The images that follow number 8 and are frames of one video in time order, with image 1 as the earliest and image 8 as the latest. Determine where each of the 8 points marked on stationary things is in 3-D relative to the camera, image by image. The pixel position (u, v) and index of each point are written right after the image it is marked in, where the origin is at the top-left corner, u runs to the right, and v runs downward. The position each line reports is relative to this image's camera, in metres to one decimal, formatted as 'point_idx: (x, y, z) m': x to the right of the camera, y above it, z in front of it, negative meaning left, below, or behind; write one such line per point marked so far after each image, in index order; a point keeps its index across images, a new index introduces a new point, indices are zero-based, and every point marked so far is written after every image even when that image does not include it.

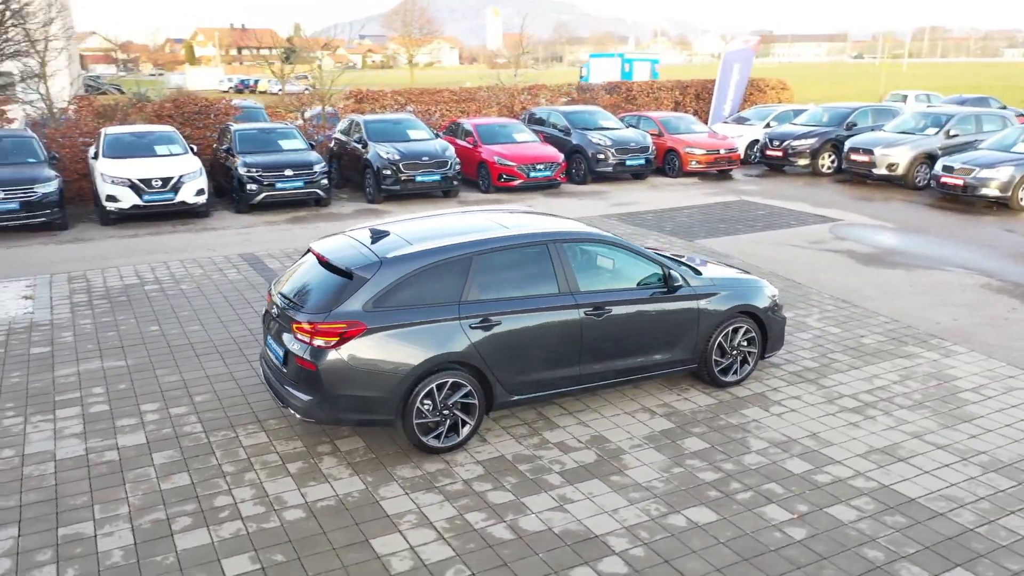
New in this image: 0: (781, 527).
0: (+1.3, -1.2, +4.2) m
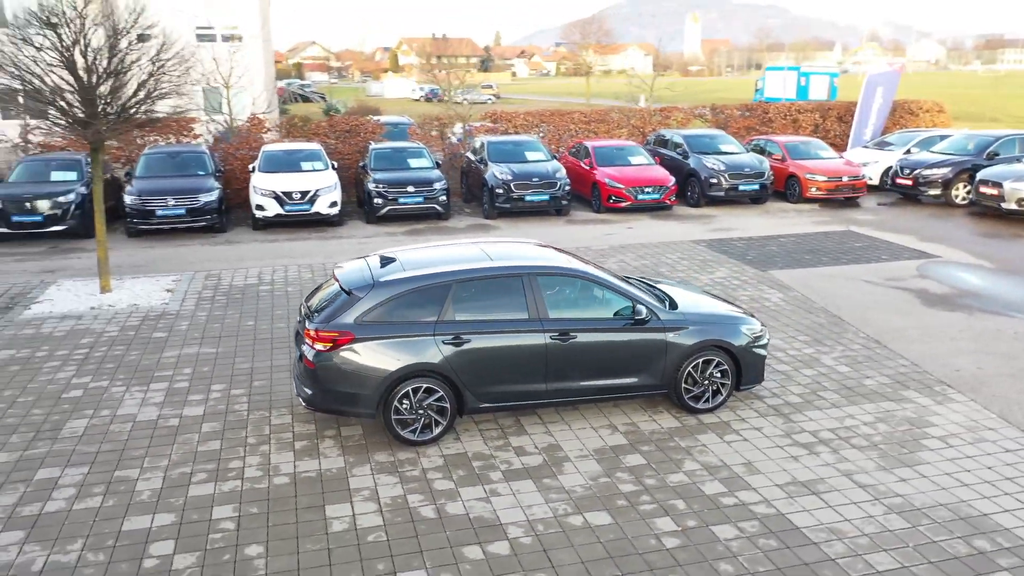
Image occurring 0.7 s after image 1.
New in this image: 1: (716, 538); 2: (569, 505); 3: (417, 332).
0: (+0.8, -1.4, +4.8) m
1: (+1.1, -1.4, +4.8) m
2: (+0.3, -1.3, +5.2) m
3: (-0.7, -0.3, +5.8) m
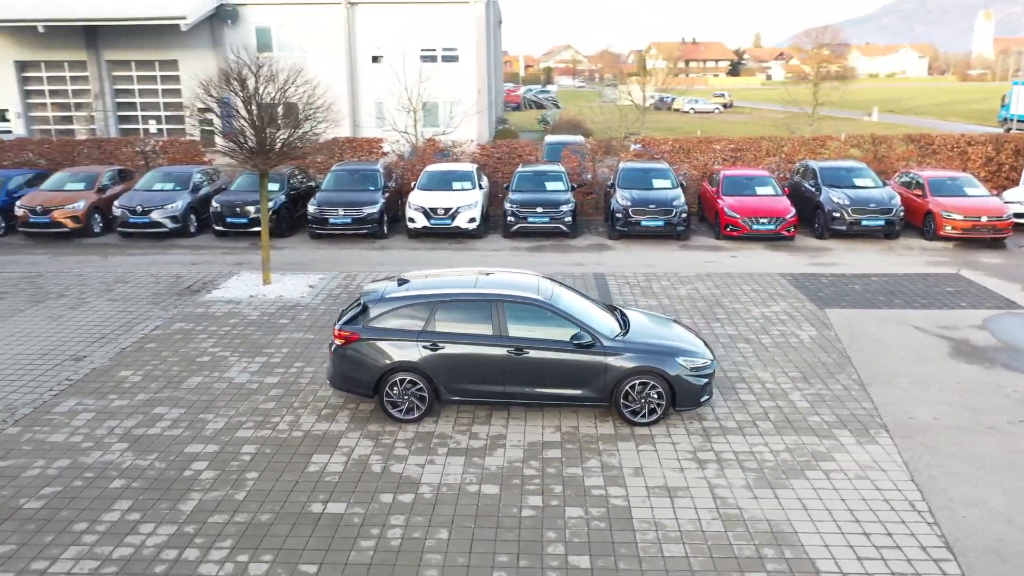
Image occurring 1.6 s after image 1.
0: (0.0, -1.7, +6.4) m
1: (+0.3, -1.7, +6.3) m
2: (-0.3, -1.5, +6.9) m
3: (-1.0, -0.5, +7.8) m
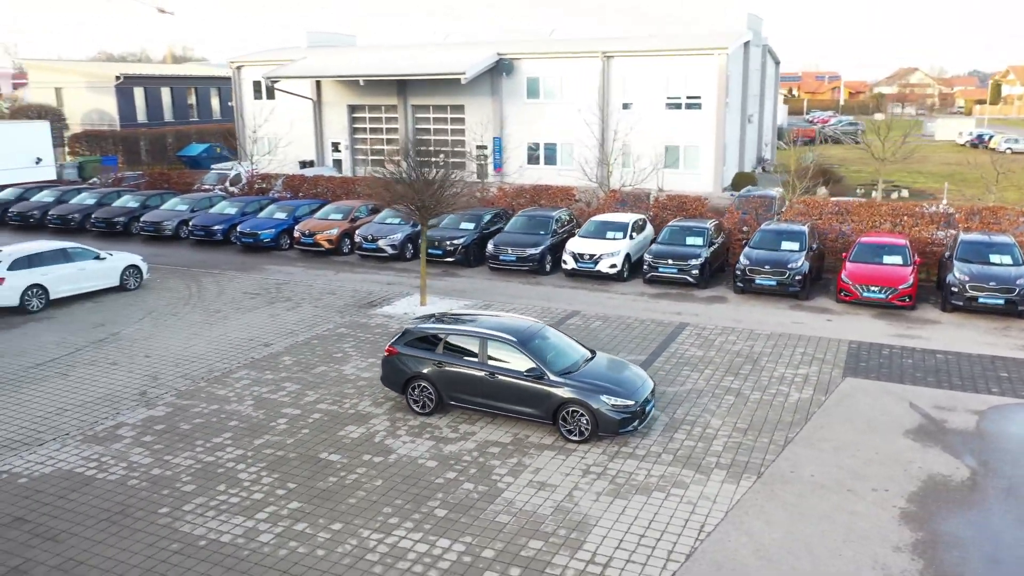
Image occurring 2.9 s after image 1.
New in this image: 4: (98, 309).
0: (-0.9, -2.2, +9.6) m
1: (-0.6, -2.2, +9.4) m
2: (-1.0, -2.0, +10.2) m
3: (-1.2, -0.9, +11.3) m
4: (-8.3, -0.4, +16.8) m
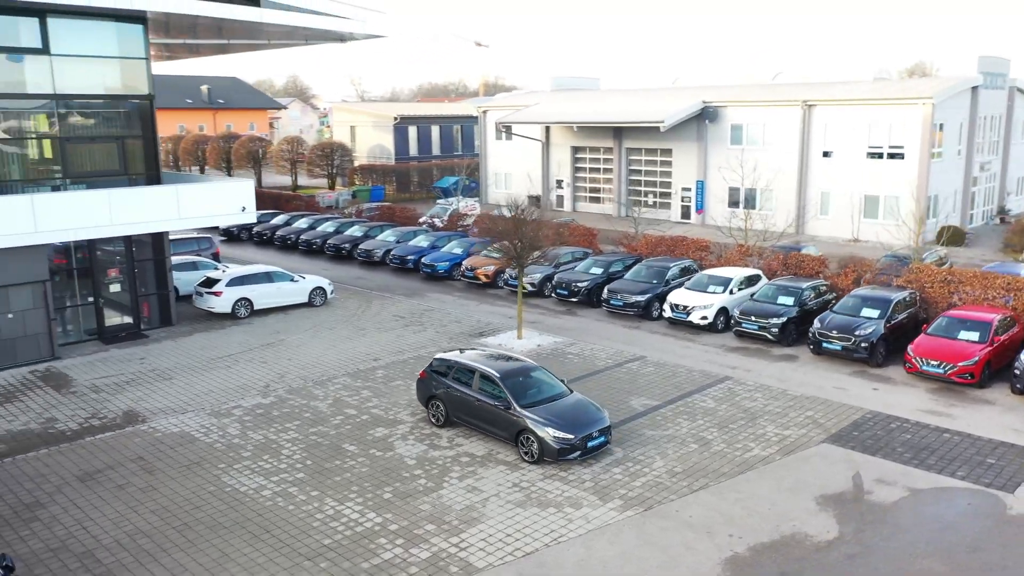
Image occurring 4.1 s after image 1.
0: (-1.6, -2.8, +12.8) m
1: (-1.4, -2.9, +12.6) m
2: (-1.5, -2.7, +13.4) m
3: (-1.3, -1.6, +14.5) m
4: (-6.0, -0.8, +22.2) m
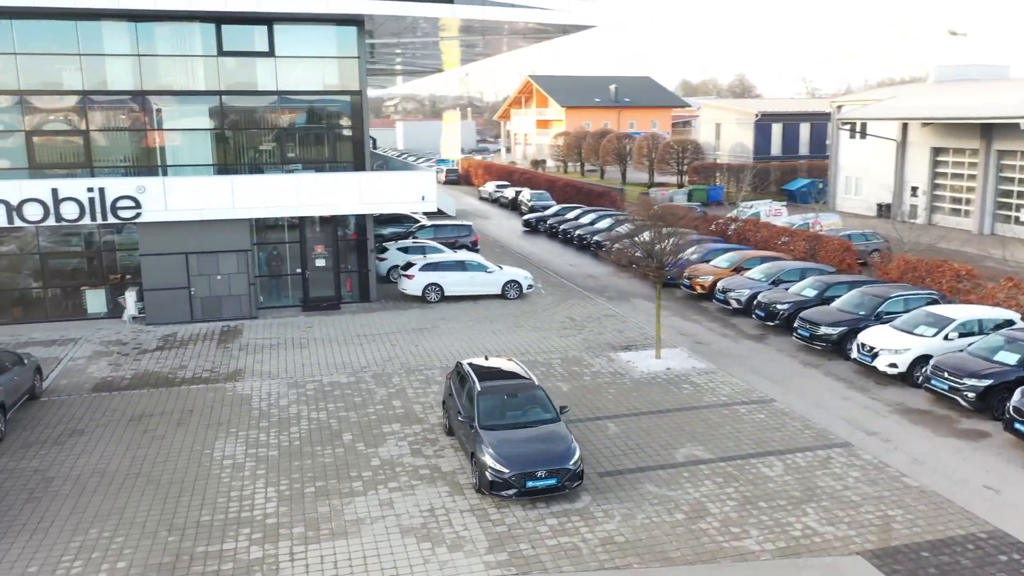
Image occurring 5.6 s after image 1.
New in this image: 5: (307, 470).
0: (-2.2, -2.7, +12.4) m
1: (-2.3, -2.8, +12.1) m
2: (-1.9, -2.6, +12.8) m
3: (-1.0, -1.6, +13.7) m
4: (-1.3, -0.6, +22.6) m
5: (-3.1, -2.7, +12.5) m
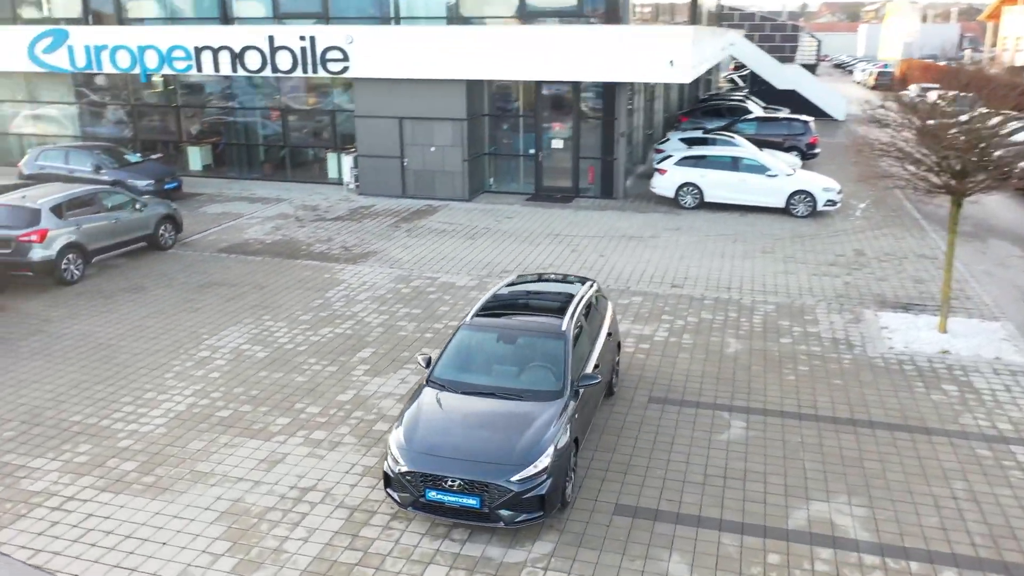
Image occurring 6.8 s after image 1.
0: (-2.1, -1.2, +8.6) m
1: (-2.2, -1.3, +8.4) m
2: (-1.5, -1.1, +8.9) m
3: (-0.3, -0.2, +9.0) m
4: (+4.1, +1.3, +16.7) m
5: (-2.7, -1.1, +9.1) m
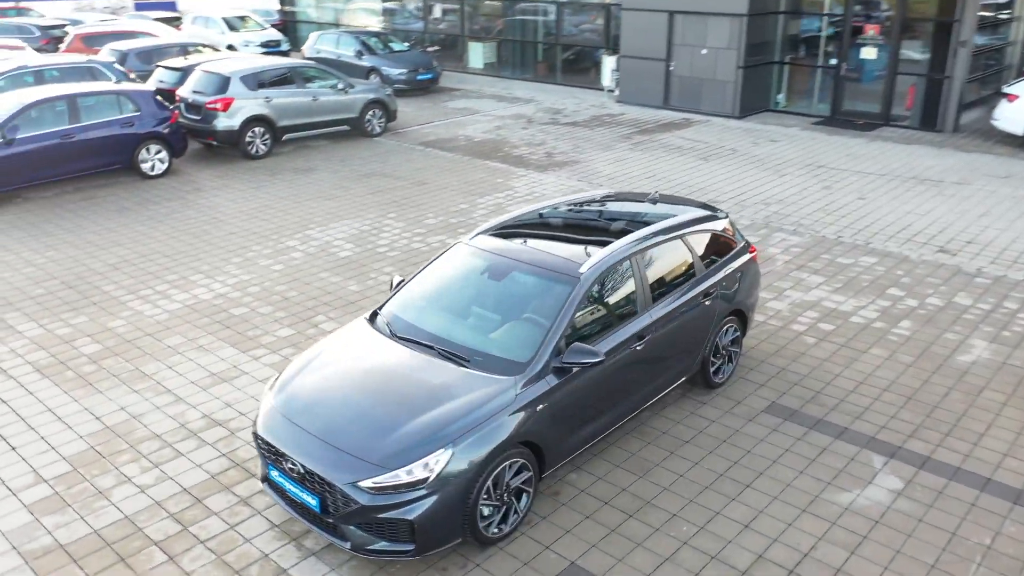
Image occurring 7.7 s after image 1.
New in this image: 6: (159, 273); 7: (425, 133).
0: (-1.5, -0.3, +6.9) m
1: (-1.8, -0.3, +6.8) m
2: (-0.9, -0.3, +6.9) m
3: (+0.4, +0.4, +6.4) m
4: (+7.8, +1.6, +11.5) m
5: (-1.9, 0.0, +7.6) m
6: (-3.3, +0.1, +7.9) m
7: (-1.5, +2.6, +14.1) m
